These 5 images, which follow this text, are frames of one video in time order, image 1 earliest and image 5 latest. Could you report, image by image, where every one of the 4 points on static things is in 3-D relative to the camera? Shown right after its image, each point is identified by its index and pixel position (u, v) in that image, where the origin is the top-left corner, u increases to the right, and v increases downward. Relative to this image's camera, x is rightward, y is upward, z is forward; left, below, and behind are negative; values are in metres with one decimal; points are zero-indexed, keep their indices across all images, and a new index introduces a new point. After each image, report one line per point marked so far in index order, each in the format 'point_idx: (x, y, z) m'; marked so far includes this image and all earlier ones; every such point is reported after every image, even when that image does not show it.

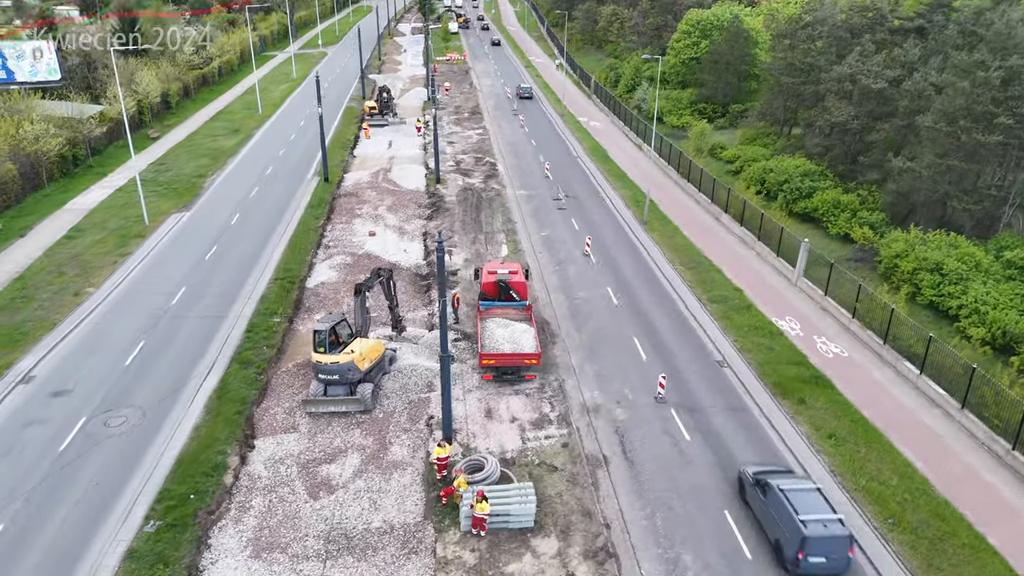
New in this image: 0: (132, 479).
0: (-10.2, -5.2, +19.0) m
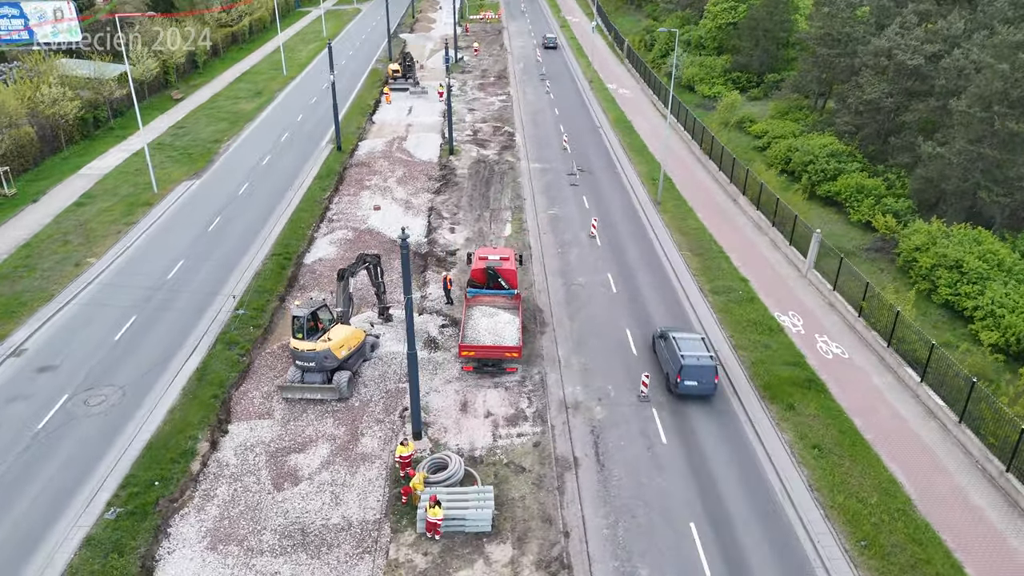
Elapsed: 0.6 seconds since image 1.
0: (-11.1, -4.8, +19.3) m
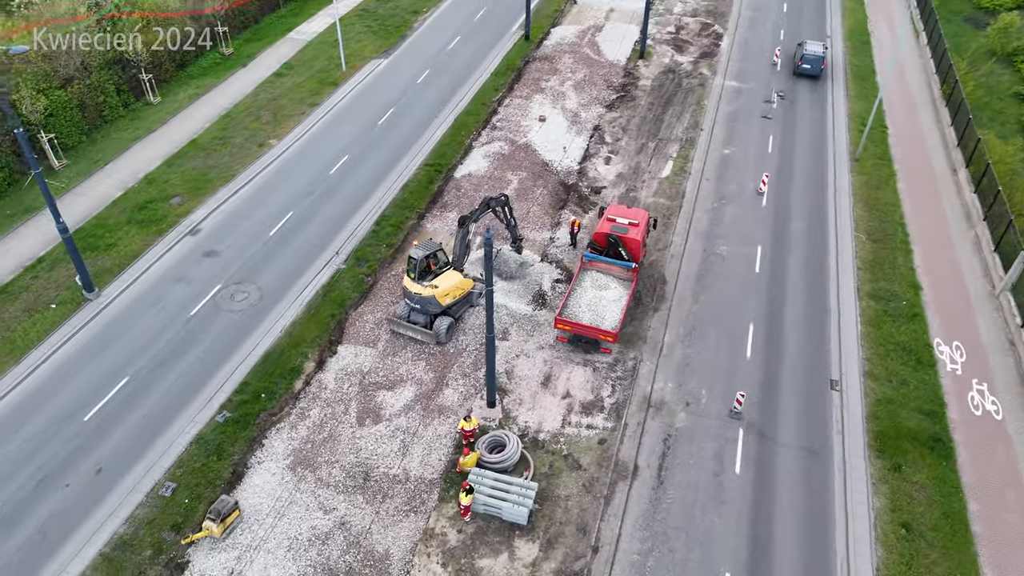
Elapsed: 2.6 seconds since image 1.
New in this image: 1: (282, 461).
0: (-9.0, -2.4, +22.5) m
1: (-6.4, -4.8, +19.9) m
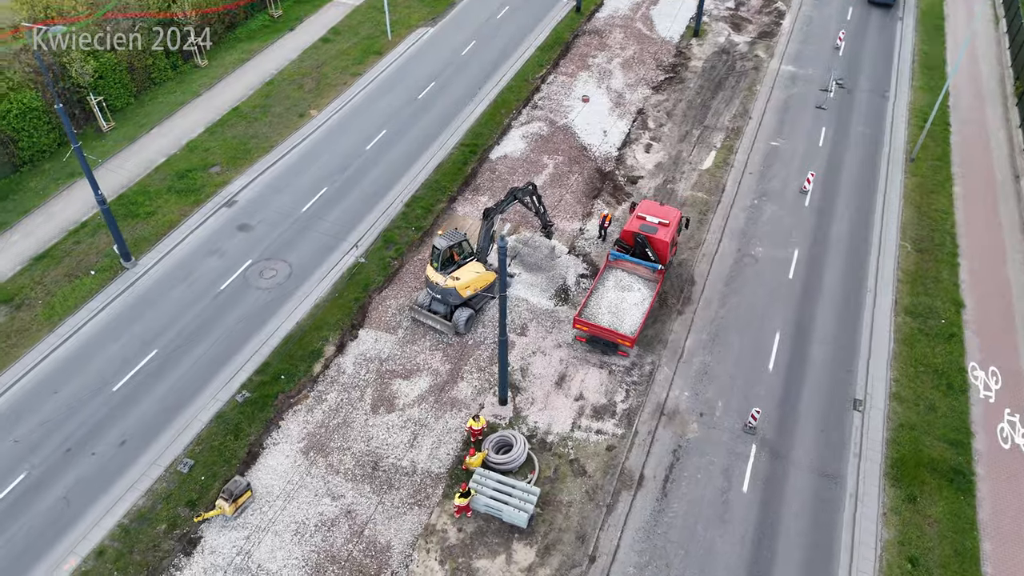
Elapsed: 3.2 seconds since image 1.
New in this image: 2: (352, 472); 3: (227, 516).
0: (-8.4, -1.8, +23.1) m
1: (-6.2, -4.5, +20.5) m
2: (-4.5, -5.1, +20.0) m
3: (-7.4, -5.9, +18.6) m
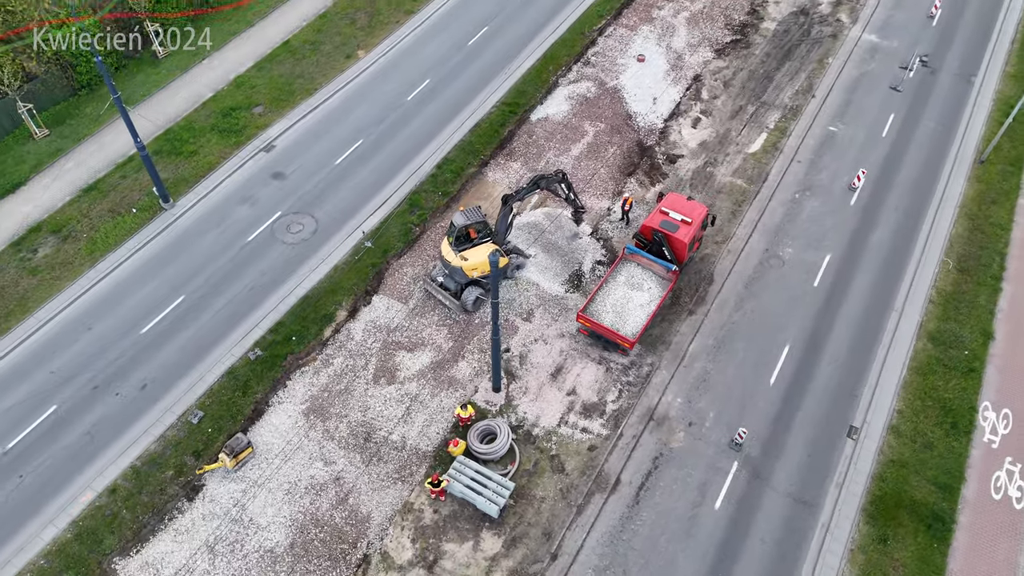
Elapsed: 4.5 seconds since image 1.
0: (-8.2, -0.4, +24.3) m
1: (-6.5, -3.6, +21.9) m
2: (-4.9, -4.5, +21.4) m
3: (-8.1, -5.1, +20.4) m
